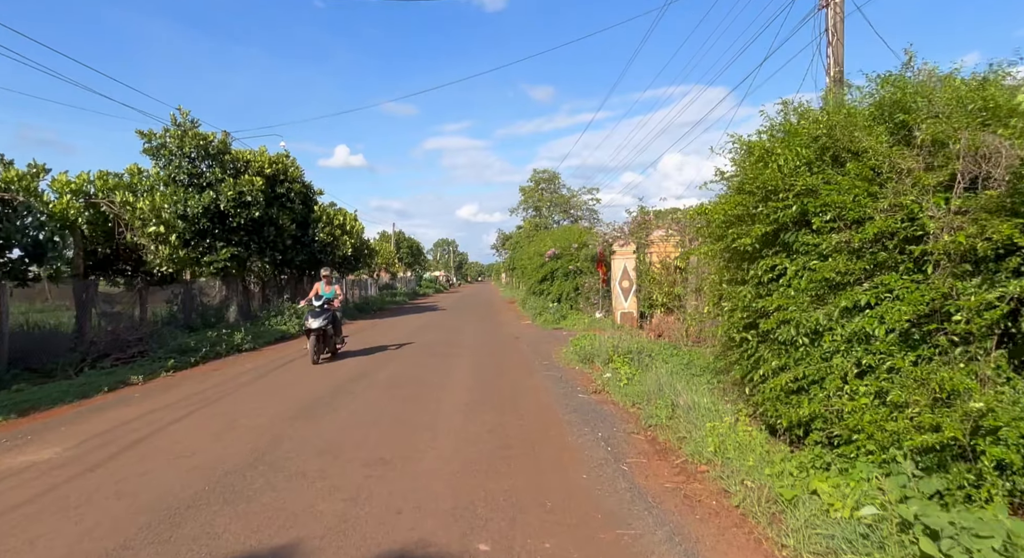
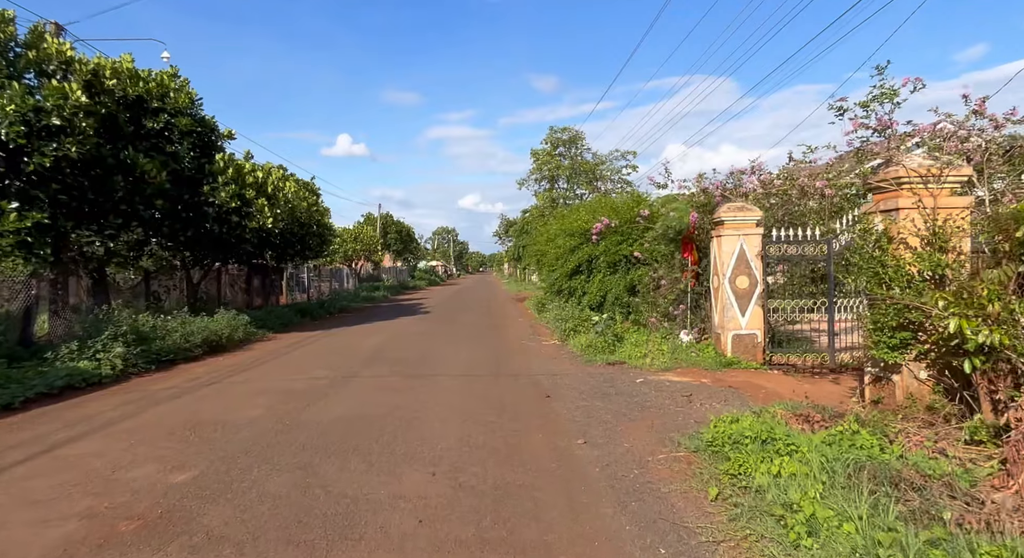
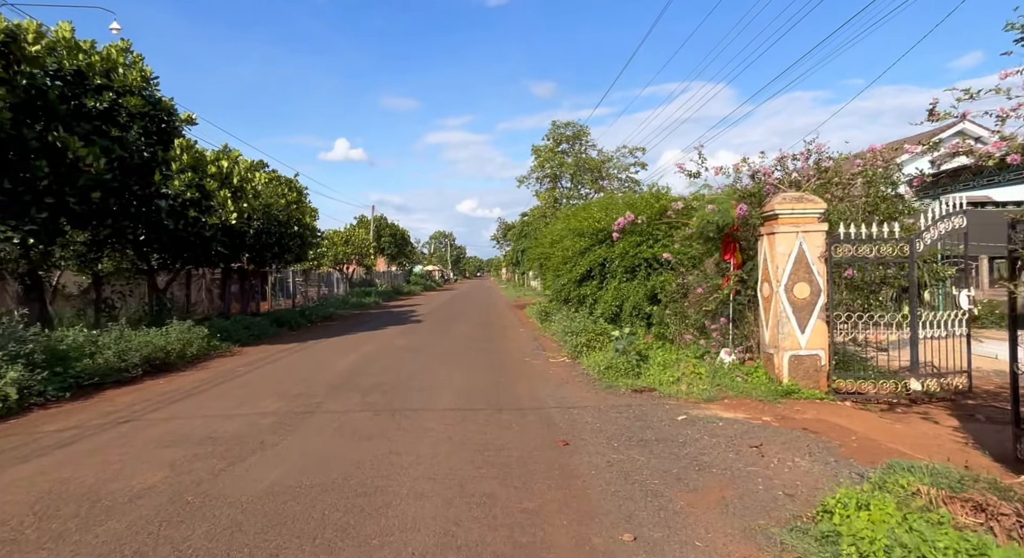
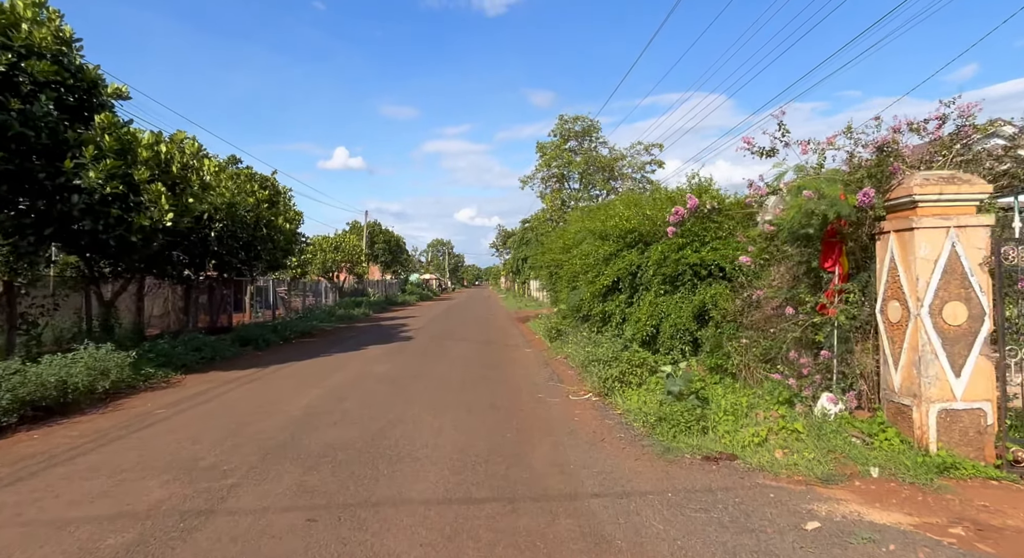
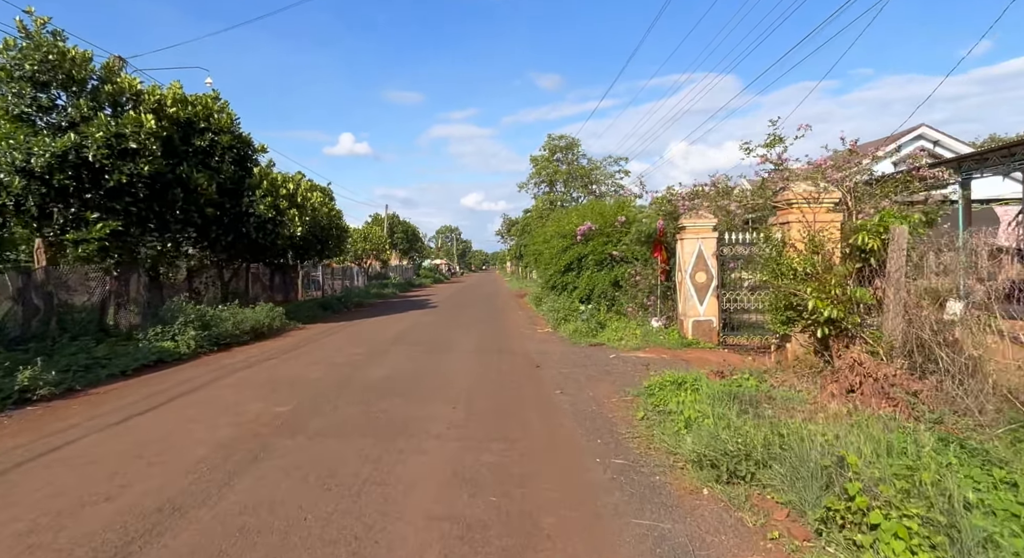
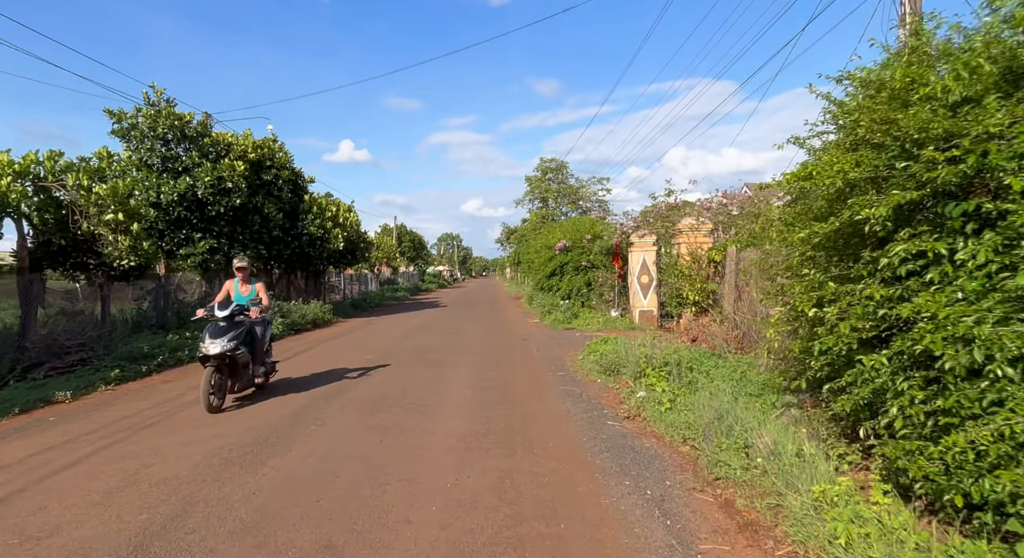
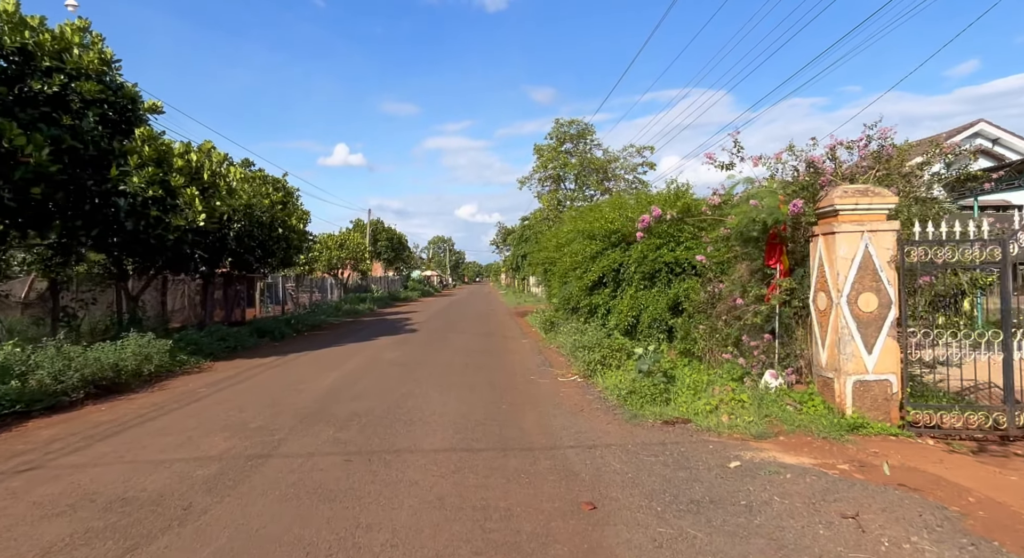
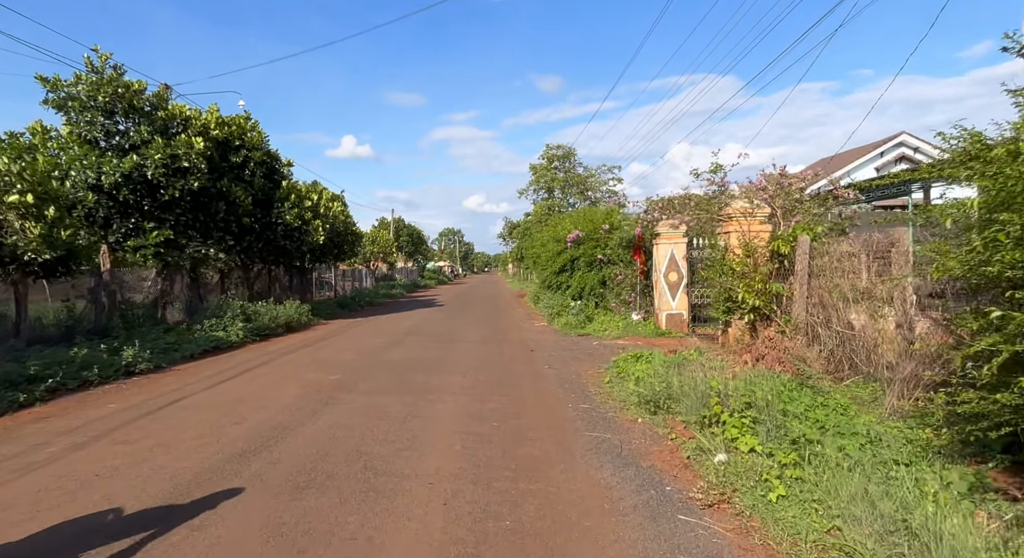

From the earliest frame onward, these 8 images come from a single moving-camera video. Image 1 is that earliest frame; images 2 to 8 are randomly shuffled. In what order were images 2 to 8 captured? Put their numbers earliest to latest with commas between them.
6, 8, 5, 2, 3, 7, 4
